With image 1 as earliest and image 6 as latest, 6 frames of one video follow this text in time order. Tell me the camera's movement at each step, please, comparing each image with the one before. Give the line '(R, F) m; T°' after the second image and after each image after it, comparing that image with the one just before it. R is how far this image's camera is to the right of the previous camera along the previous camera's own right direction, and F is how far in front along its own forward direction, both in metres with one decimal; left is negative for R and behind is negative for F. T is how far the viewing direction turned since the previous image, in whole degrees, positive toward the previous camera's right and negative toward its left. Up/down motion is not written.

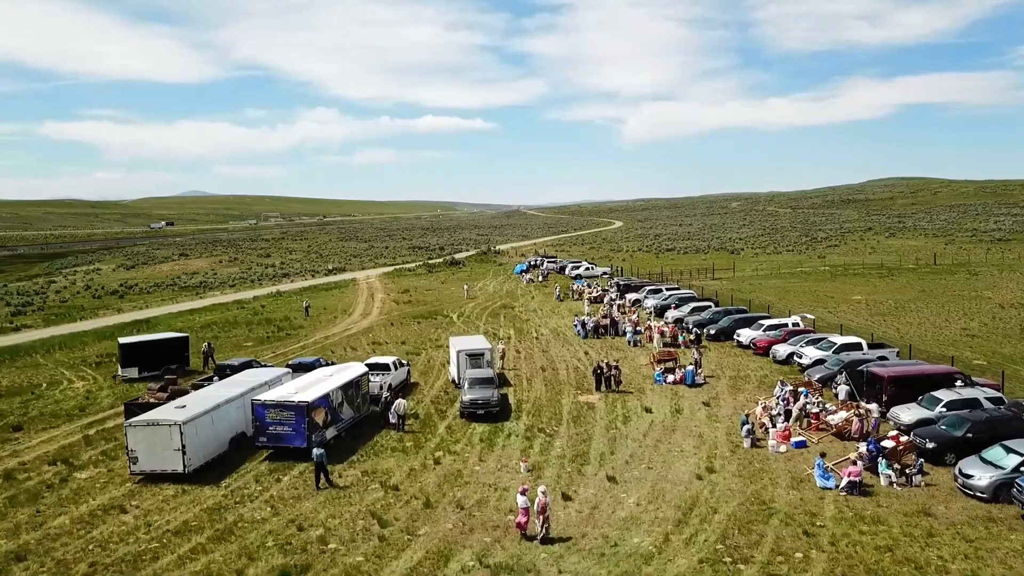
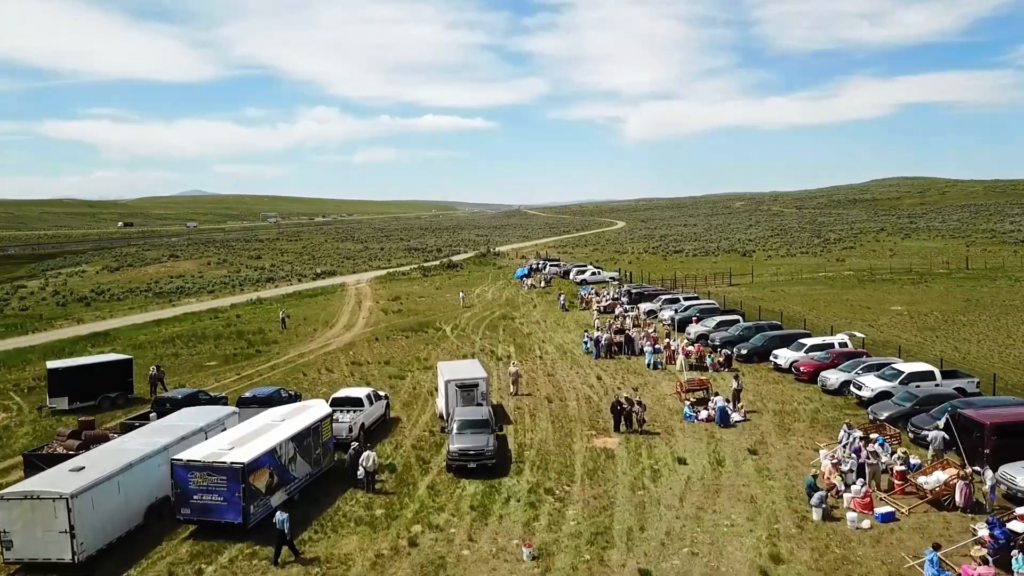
(0.0, +5.0) m; 0°
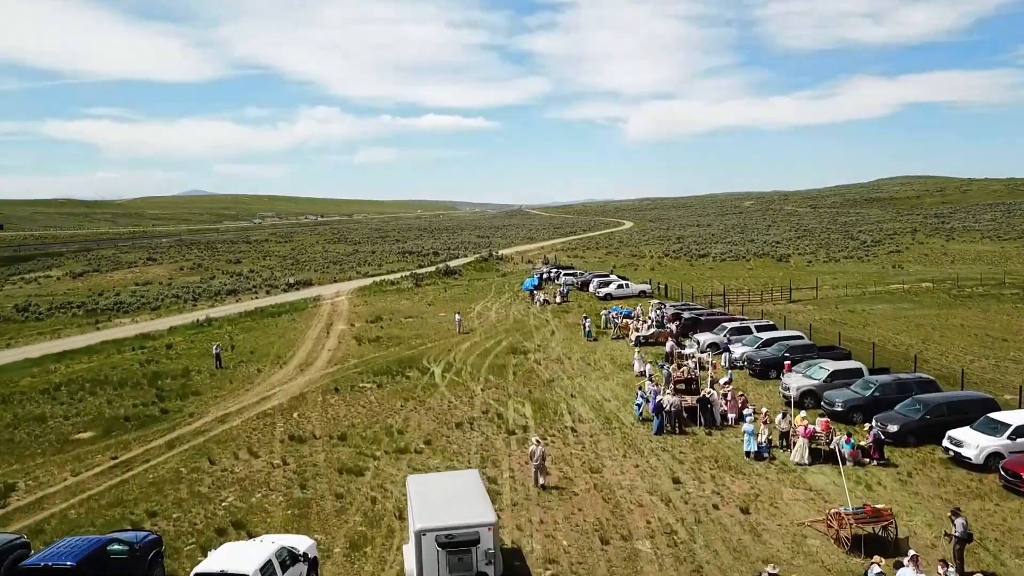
(-0.5, +11.5) m; 0°
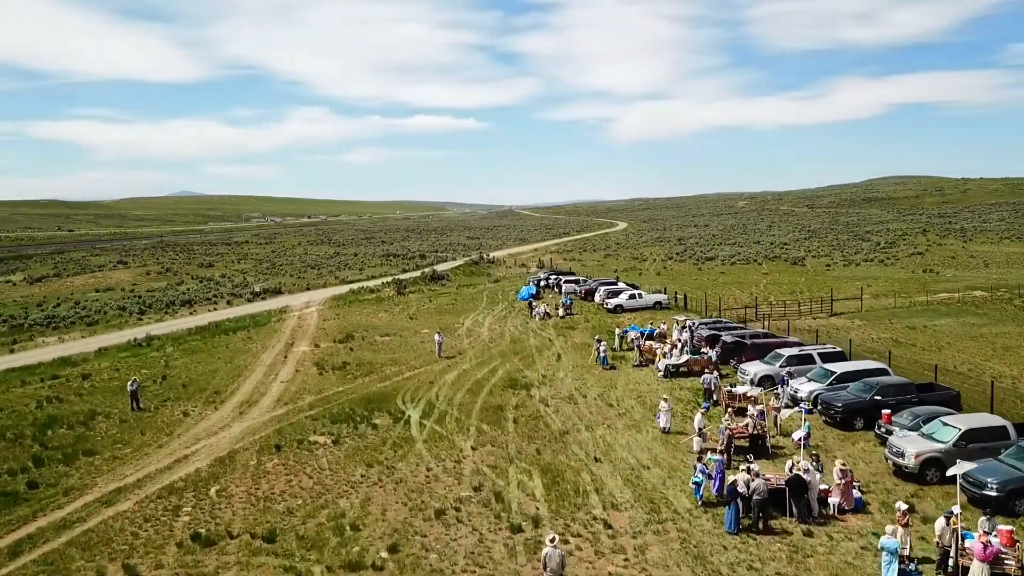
(-0.3, +7.2) m; +1°
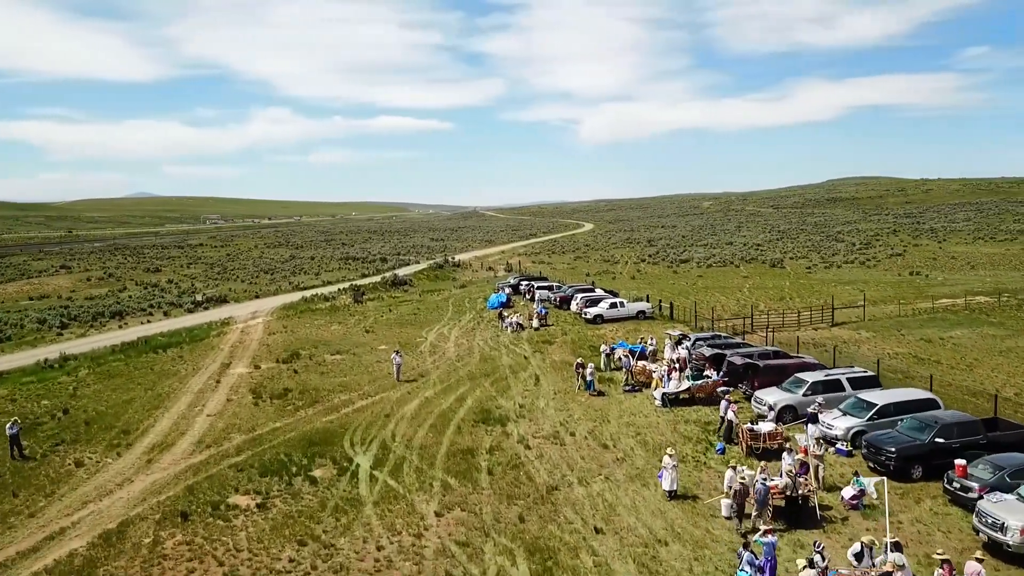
(-0.2, +4.5) m; +2°
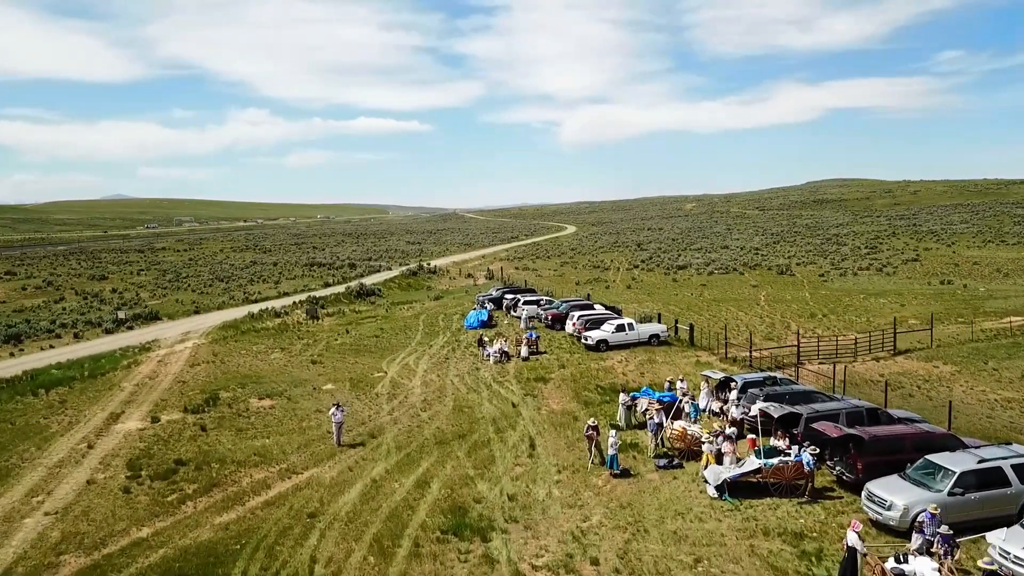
(-0.1, +8.0) m; +1°
